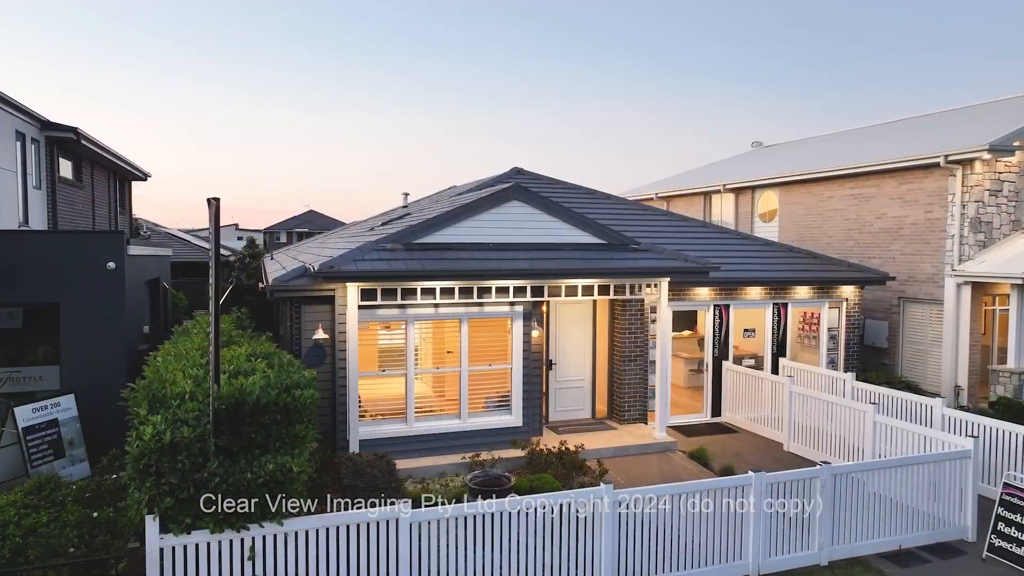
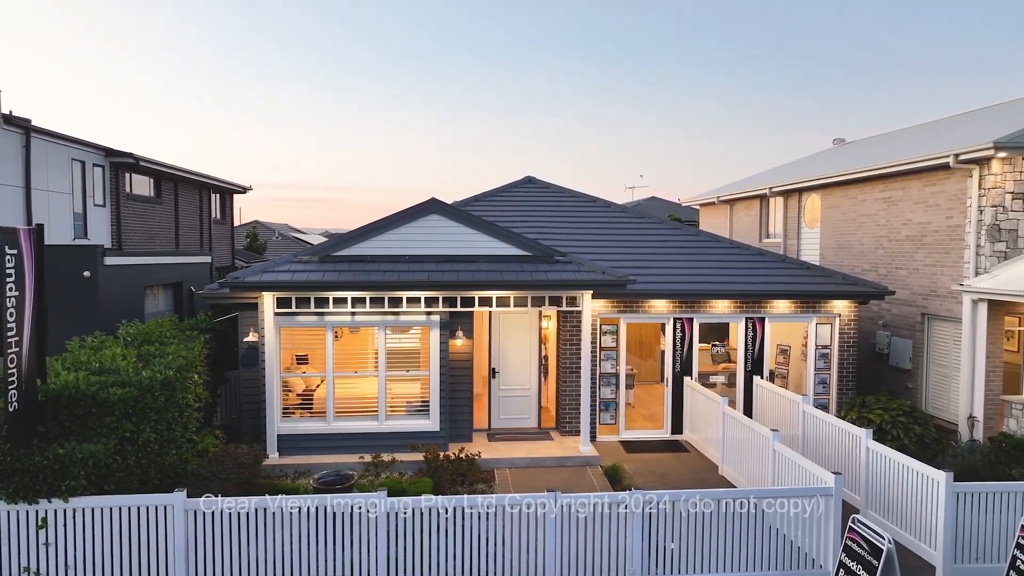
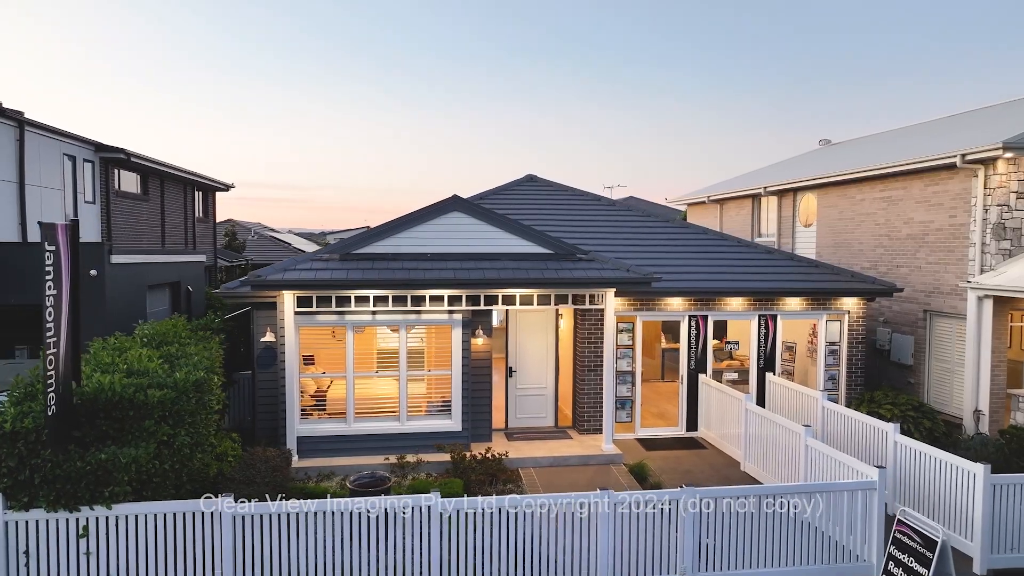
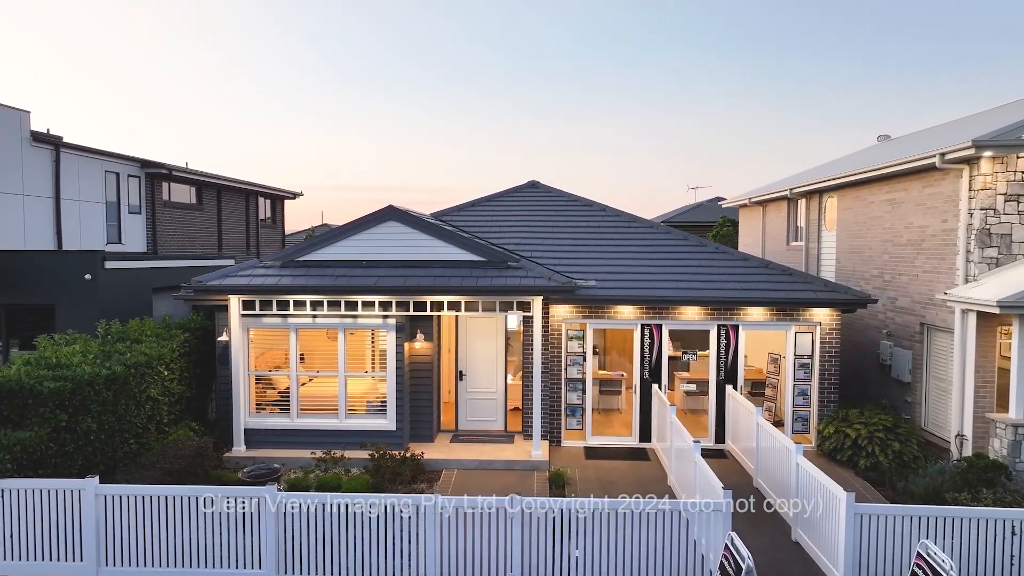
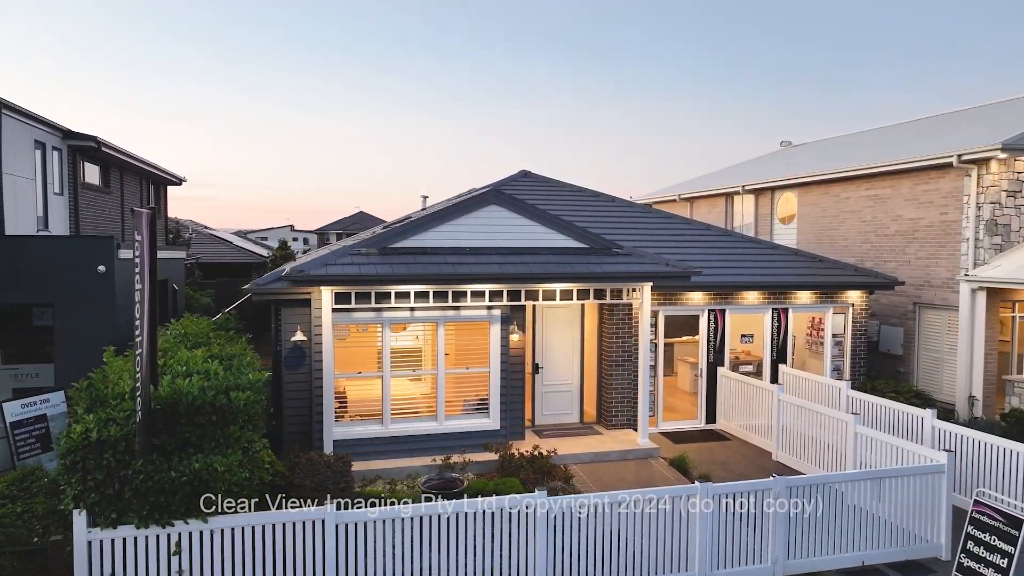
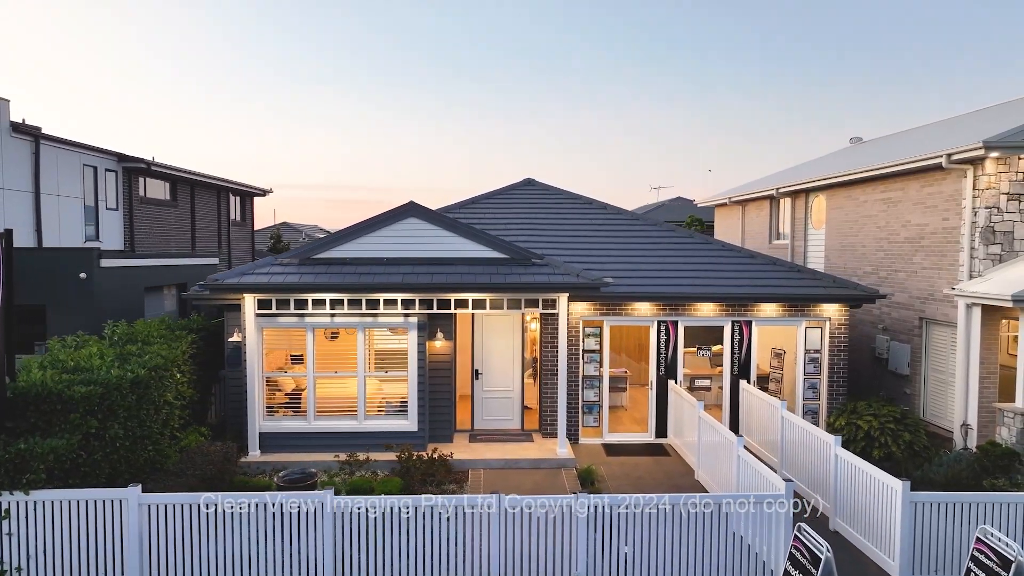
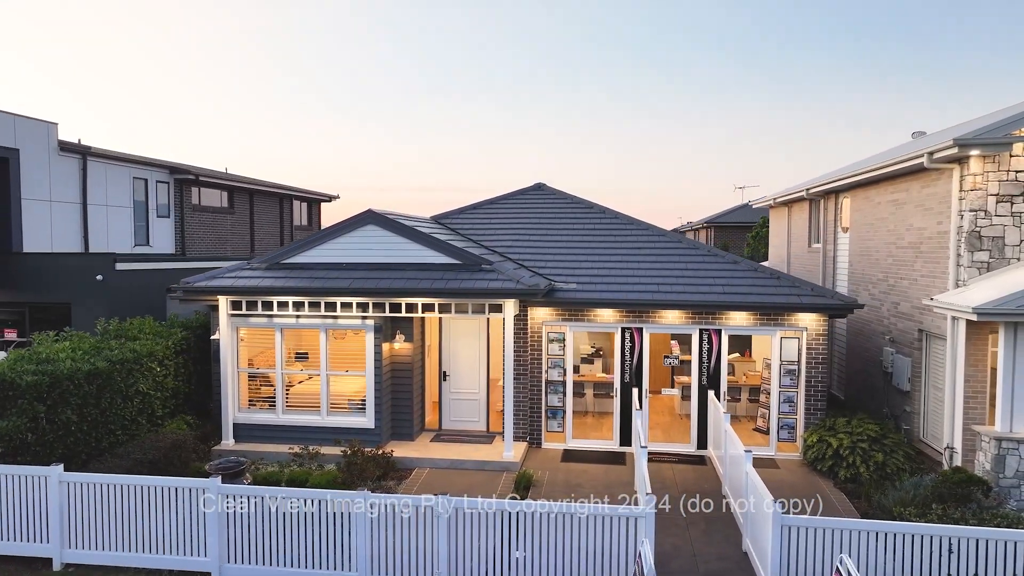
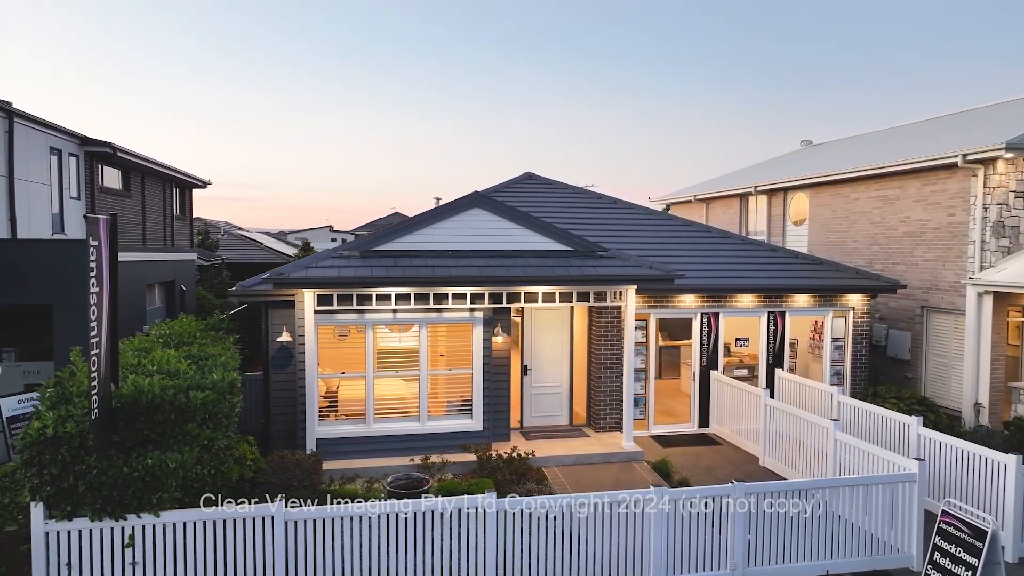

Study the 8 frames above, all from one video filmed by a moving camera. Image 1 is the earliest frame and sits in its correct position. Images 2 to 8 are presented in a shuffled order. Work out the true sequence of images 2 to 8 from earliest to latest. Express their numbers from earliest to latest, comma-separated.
5, 8, 3, 2, 6, 4, 7
